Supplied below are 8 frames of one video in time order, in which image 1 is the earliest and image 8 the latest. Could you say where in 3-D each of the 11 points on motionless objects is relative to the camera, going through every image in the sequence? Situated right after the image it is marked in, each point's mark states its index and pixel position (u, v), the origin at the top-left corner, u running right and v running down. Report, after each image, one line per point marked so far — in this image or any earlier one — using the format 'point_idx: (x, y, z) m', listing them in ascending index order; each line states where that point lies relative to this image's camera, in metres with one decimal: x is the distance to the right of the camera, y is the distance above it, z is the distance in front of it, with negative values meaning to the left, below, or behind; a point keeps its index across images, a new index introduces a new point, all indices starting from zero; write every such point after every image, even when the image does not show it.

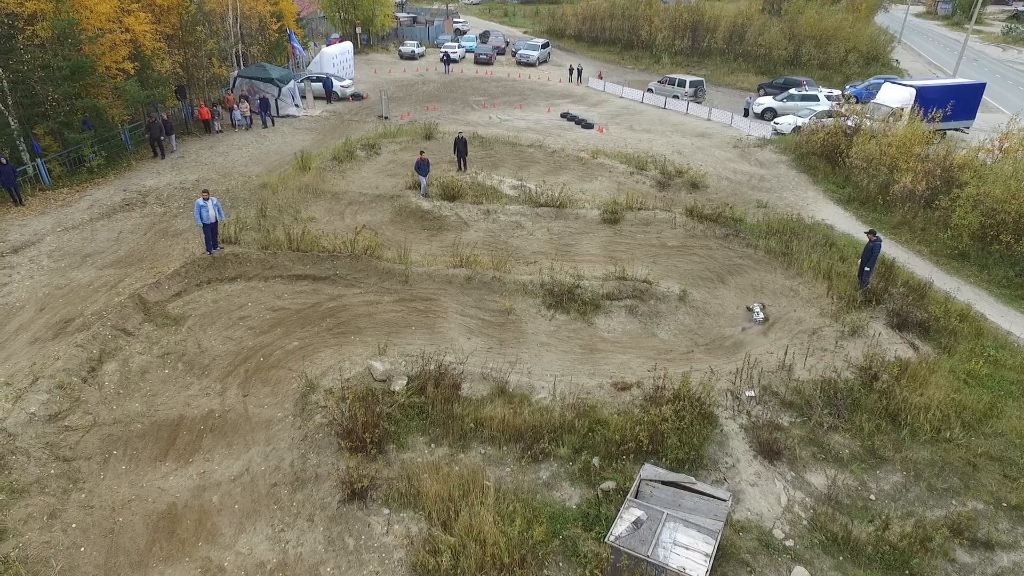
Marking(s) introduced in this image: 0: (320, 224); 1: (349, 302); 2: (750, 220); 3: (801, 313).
0: (-5.0, +1.7, +15.8) m
1: (-3.3, -0.3, +12.4) m
2: (+6.5, +1.9, +16.9) m
3: (+5.9, -0.5, +12.5) m
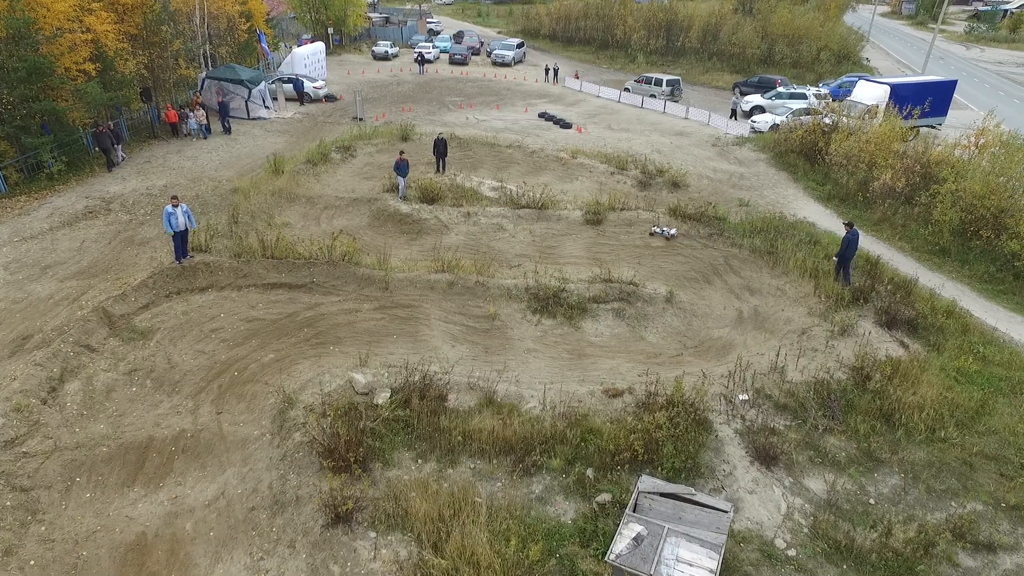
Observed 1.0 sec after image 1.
0: (-5.4, +1.5, +15.3) m
1: (-3.6, -0.4, +11.9) m
2: (+6.0, +1.9, +16.8) m
3: (+5.6, -0.5, +12.3) m
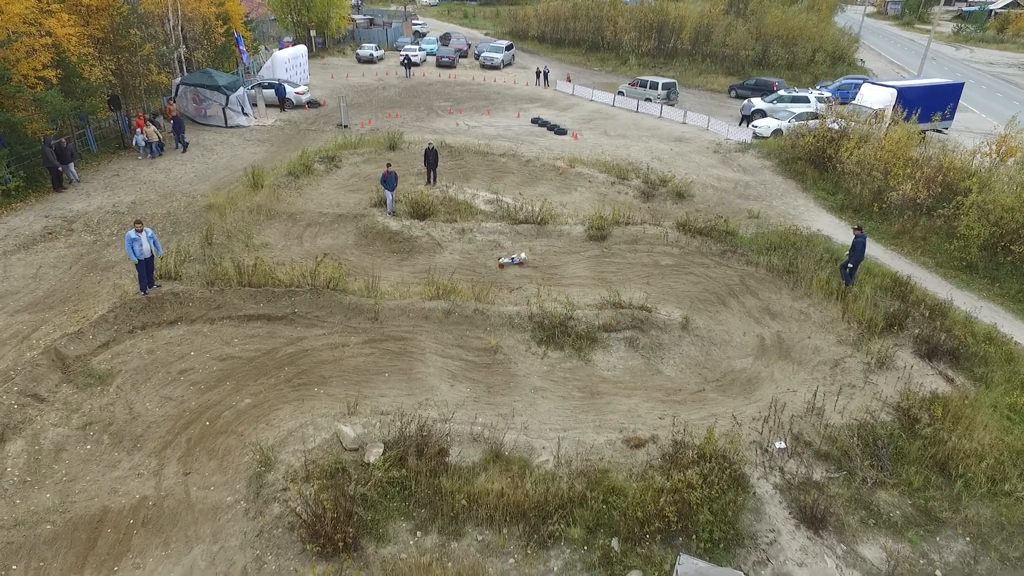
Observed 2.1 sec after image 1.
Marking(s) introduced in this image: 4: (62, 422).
0: (-5.4, +0.9, +14.1) m
1: (-3.5, -1.0, +10.8) m
2: (+5.9, +1.4, +15.8) m
3: (+5.6, -1.0, +11.3) m
4: (-6.5, -1.9, +8.8) m
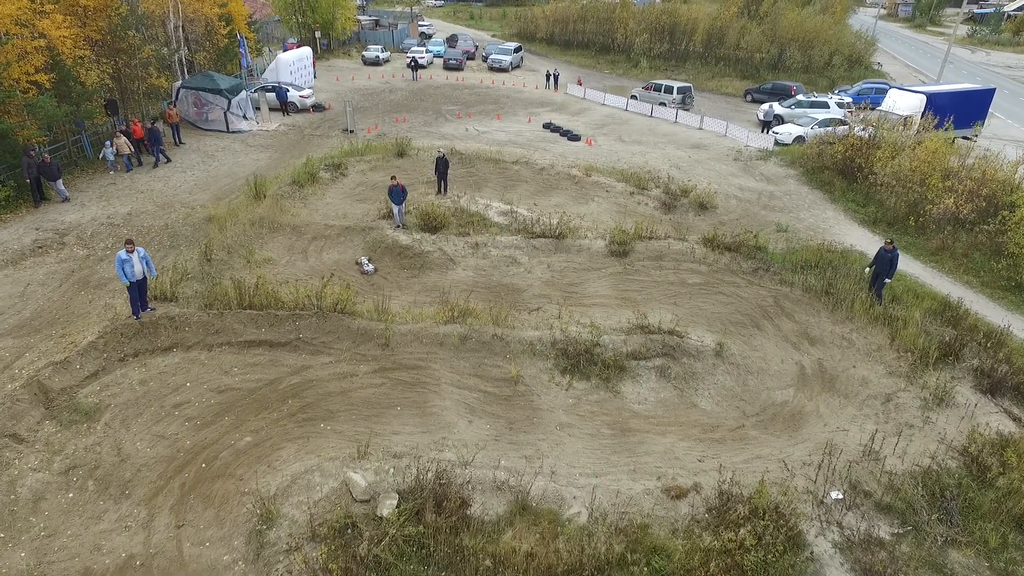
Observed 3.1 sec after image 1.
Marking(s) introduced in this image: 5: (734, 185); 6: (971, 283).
0: (-5.0, +0.5, +13.2) m
1: (-3.2, -1.4, +9.9) m
2: (+6.3, +1.0, +14.9) m
3: (+6.0, -1.4, +10.5) m
4: (-6.1, -2.3, +8.0) m
5: (+7.1, +3.3, +19.6) m
6: (+10.1, +0.1, +13.6) m
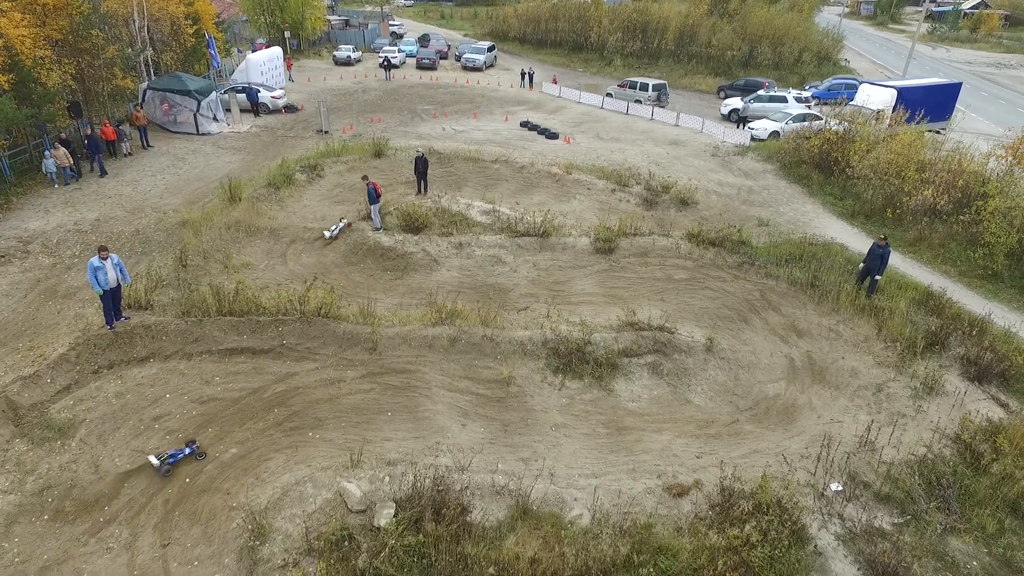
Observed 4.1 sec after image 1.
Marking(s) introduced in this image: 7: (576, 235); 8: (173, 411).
0: (-5.3, +0.4, +12.8) m
1: (-3.3, -1.5, +9.6) m
2: (+5.9, +1.1, +15.0) m
3: (+5.9, -1.3, +10.5) m
4: (-6.1, -2.4, +7.6) m
5: (+6.5, +3.4, +19.7) m
6: (+9.8, +0.4, +13.8) m
7: (+1.6, +1.3, +15.1) m
8: (-4.9, -1.8, +8.9) m
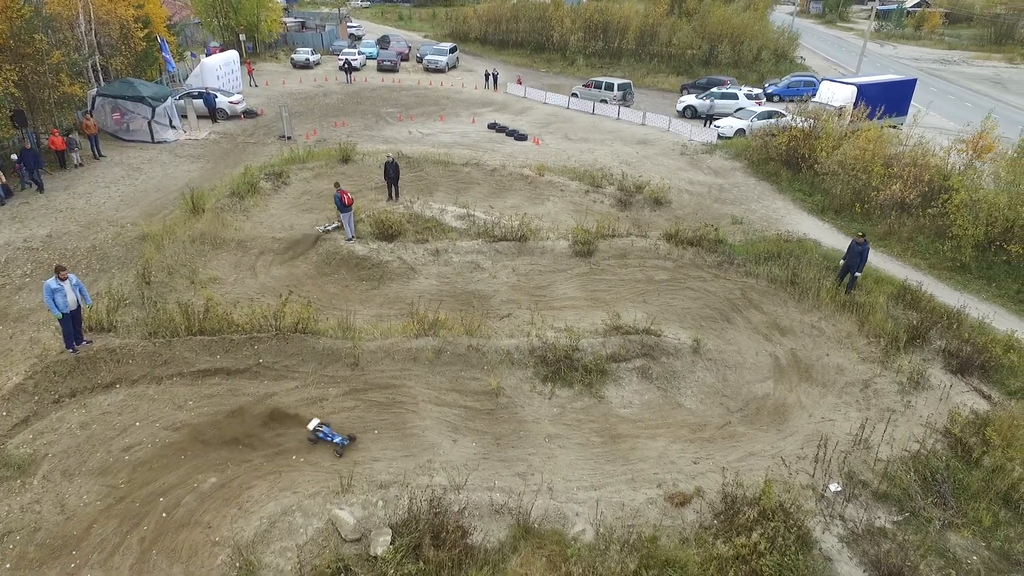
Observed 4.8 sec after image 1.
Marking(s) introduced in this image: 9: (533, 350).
0: (-5.7, +0.1, +12.3) m
1: (-3.4, -1.7, +9.2) m
2: (+5.4, +1.2, +15.1) m
3: (+5.6, -1.2, +10.6) m
4: (-6.1, -2.8, +6.9) m
5: (+5.6, +3.5, +19.7) m
6: (+9.3, +0.5, +14.1) m
7: (+1.0, +1.2, +14.9) m
8: (-5.0, -2.1, +8.3) m
9: (+0.3, -1.0, +10.5) m
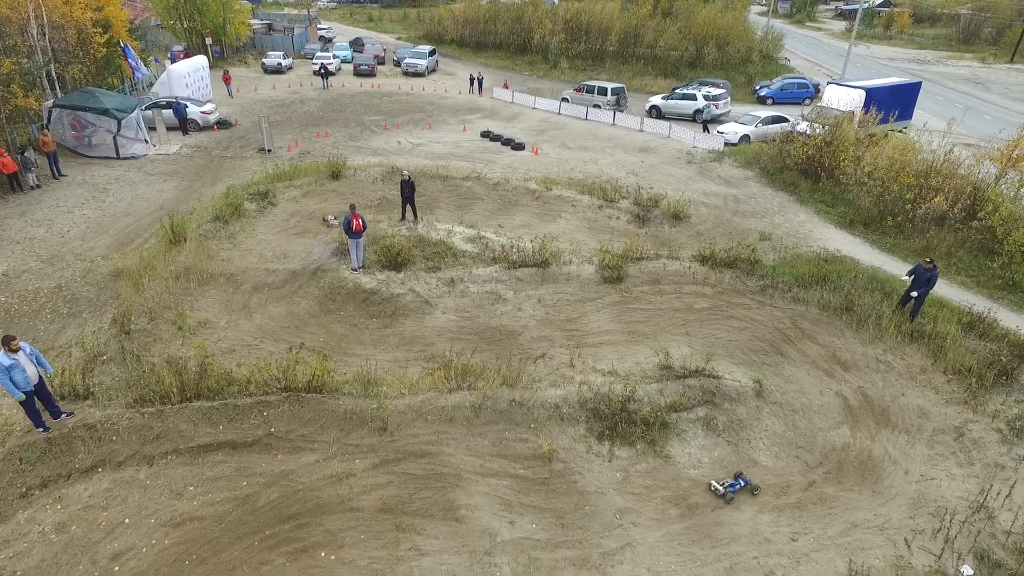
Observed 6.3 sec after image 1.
0: (-5.1, -0.7, +10.7) m
1: (-2.6, -2.5, +7.7) m
2: (+5.8, +0.6, +14.0) m
3: (+6.3, -1.8, +9.6) m
4: (-5.2, -3.6, +5.3) m
5: (+5.7, +3.0, +18.7) m
6: (+9.8, +0.1, +13.2) m
7: (+1.4, +0.6, +13.7) m
8: (-4.2, -2.8, +6.8) m
9: (+1.0, -1.7, +9.2) m
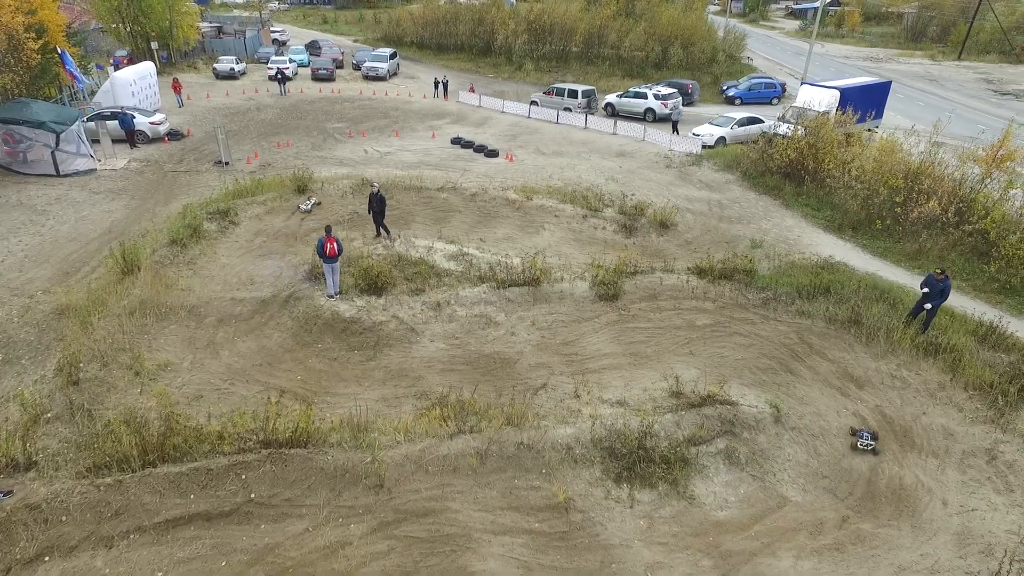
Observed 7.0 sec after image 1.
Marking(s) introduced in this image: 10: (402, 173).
0: (-5.1, -1.3, +9.5) m
1: (-2.4, -3.0, +6.7) m
2: (+5.5, +0.4, +13.5) m
3: (+6.4, -2.0, +9.1) m
4: (-4.8, -4.1, +4.2) m
5: (+5.0, +2.7, +18.2) m
6: (+9.6, 0.0, +13.0) m
7: (+1.2, +0.2, +12.9) m
8: (-3.9, -3.4, +5.7) m
9: (+1.1, -2.1, +8.4) m
10: (-3.4, +3.6, +19.3) m
